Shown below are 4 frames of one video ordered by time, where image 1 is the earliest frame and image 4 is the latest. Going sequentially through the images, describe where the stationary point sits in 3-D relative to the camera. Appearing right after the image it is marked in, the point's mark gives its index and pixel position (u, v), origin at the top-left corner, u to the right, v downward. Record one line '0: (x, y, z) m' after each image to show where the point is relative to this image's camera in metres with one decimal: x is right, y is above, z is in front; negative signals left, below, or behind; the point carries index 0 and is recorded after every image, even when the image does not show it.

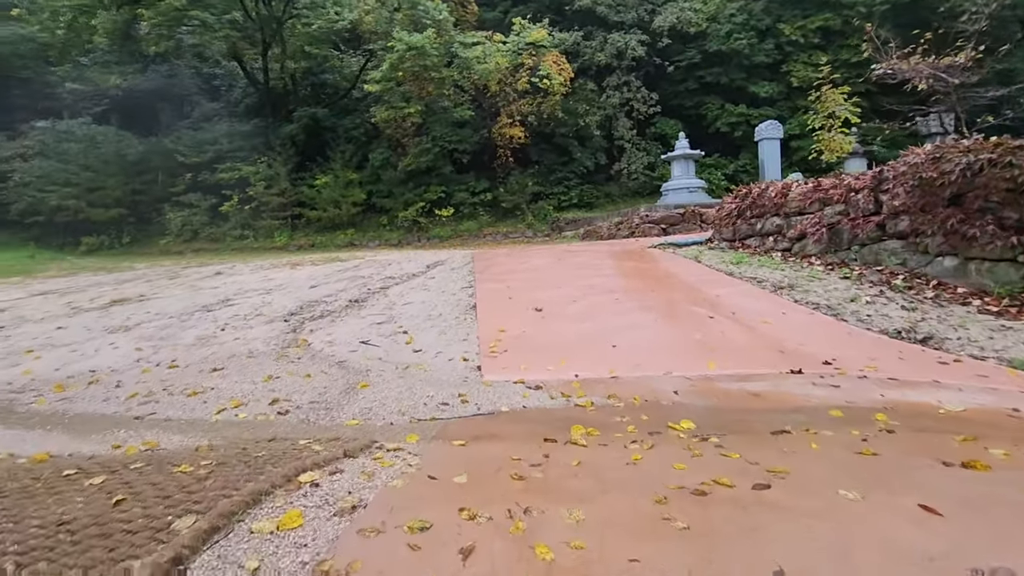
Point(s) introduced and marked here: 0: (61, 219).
0: (-12.0, +1.9, +14.0) m
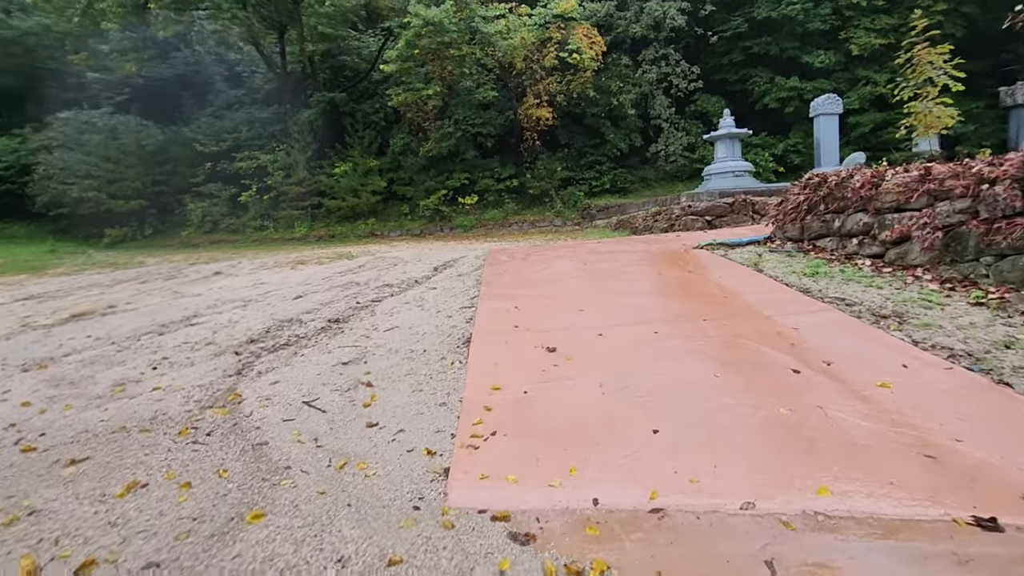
0: (-11.4, +2.0, +13.6) m
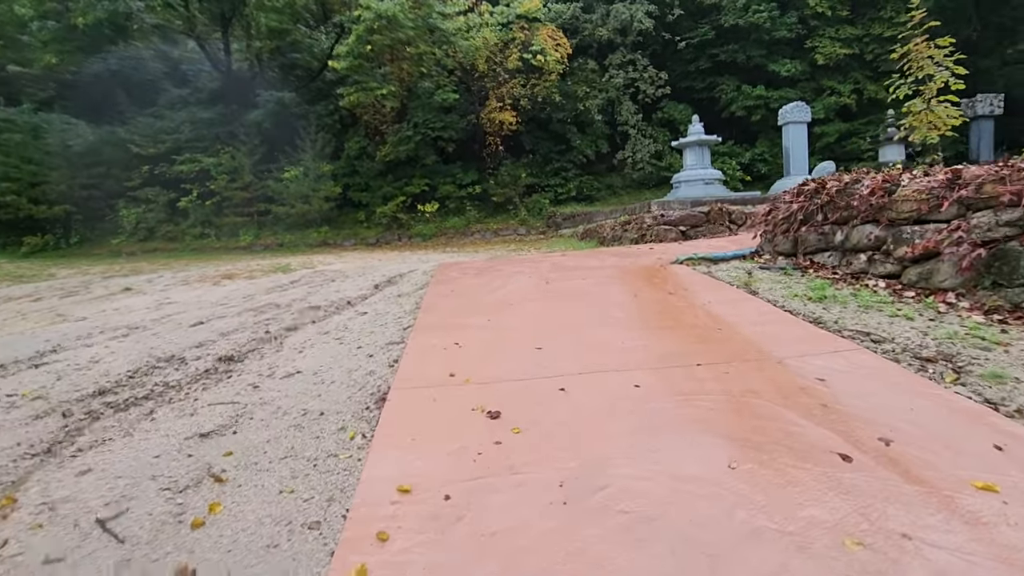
0: (-12.3, +1.6, +12.0) m
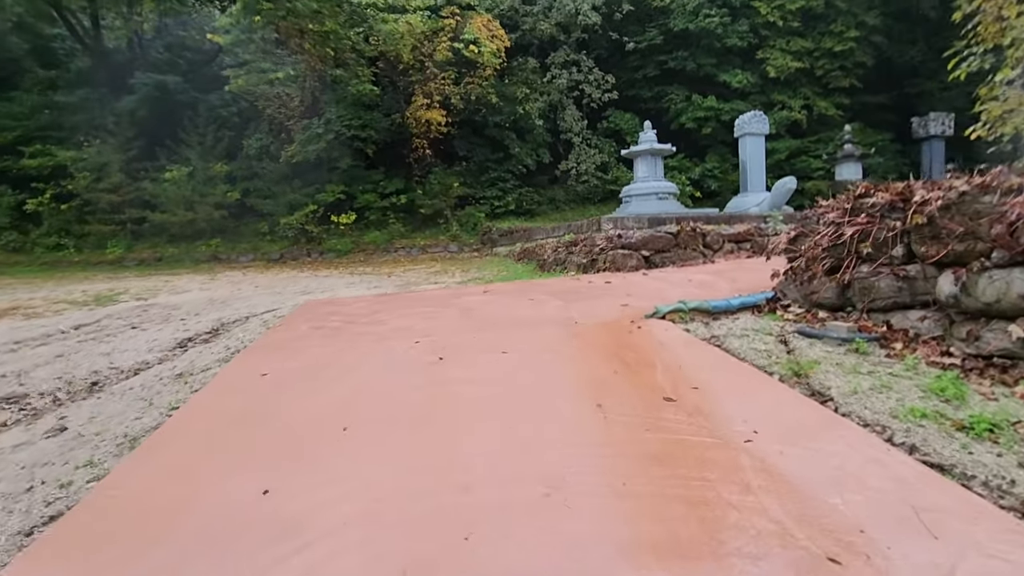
0: (-13.7, +1.1, +8.7) m
